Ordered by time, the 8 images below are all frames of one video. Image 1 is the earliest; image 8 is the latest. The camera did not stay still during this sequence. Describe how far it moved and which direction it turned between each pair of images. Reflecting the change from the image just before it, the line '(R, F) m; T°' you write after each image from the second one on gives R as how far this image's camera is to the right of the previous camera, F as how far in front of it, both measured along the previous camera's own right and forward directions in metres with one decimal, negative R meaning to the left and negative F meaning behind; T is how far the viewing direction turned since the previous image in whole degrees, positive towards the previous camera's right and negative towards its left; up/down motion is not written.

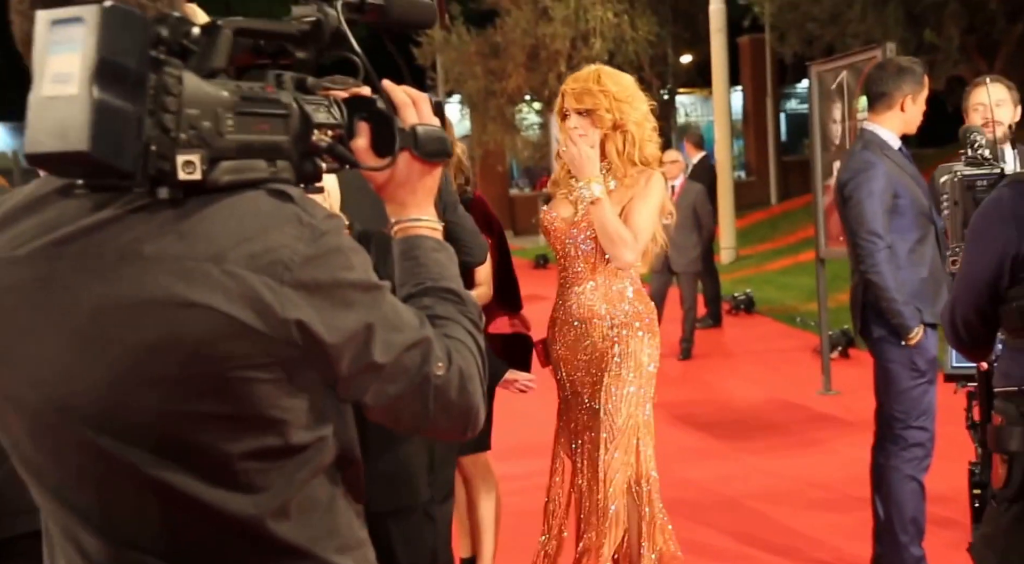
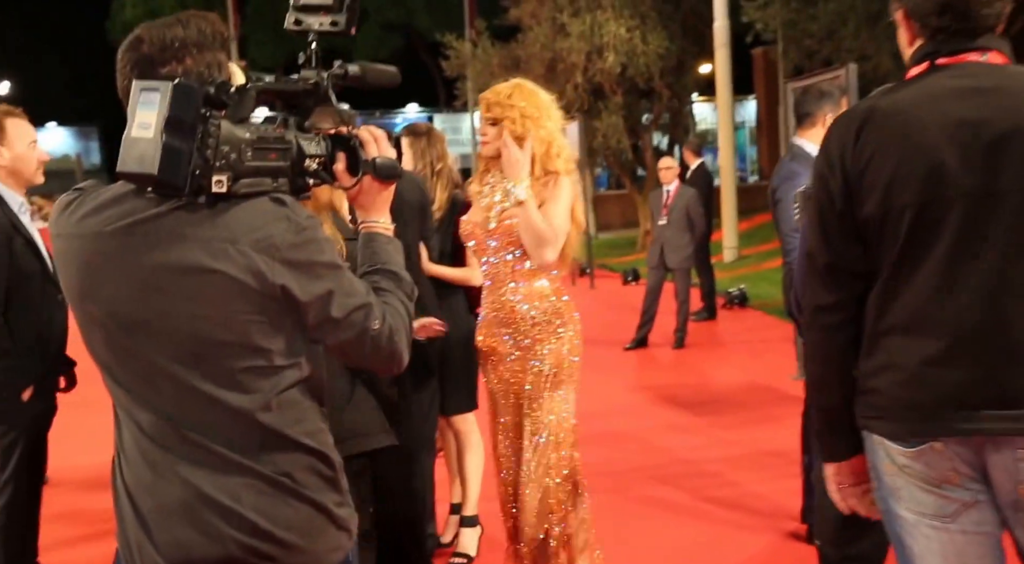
(+0.2, -0.7) m; -2°
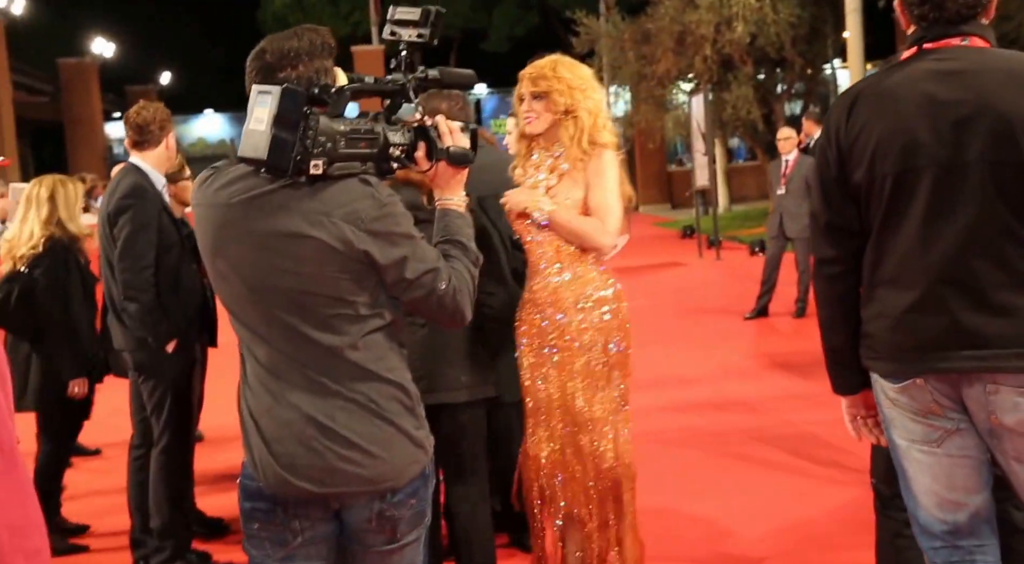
(+0.3, -0.4) m; -8°
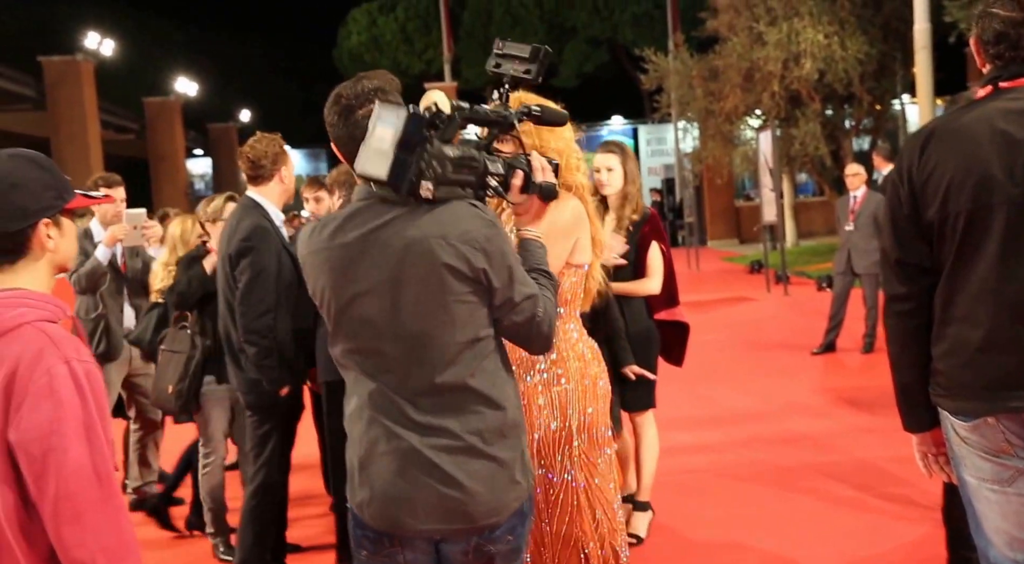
(0.0, -0.1) m; -4°
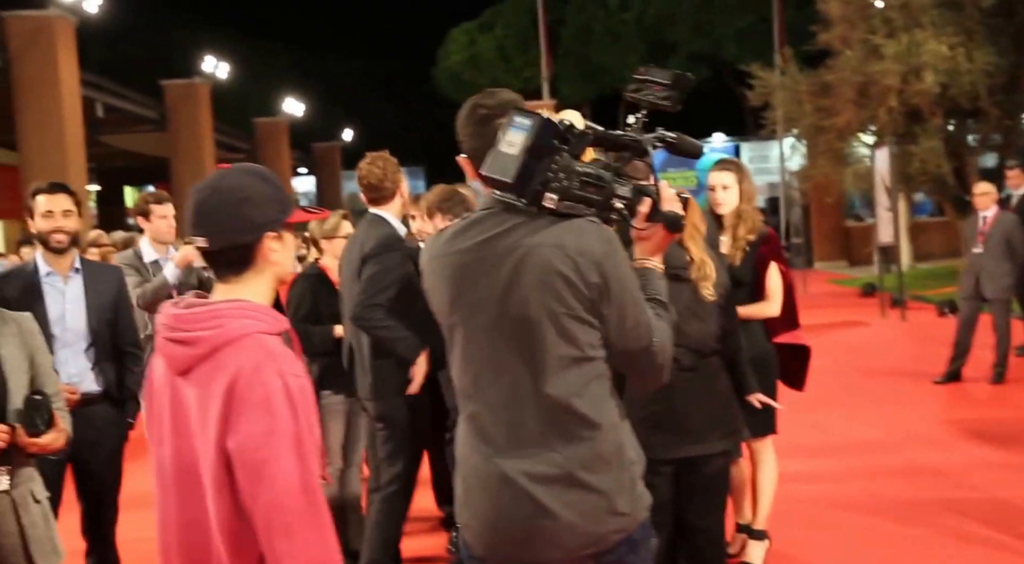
(-0.1, +0.2) m; -5°
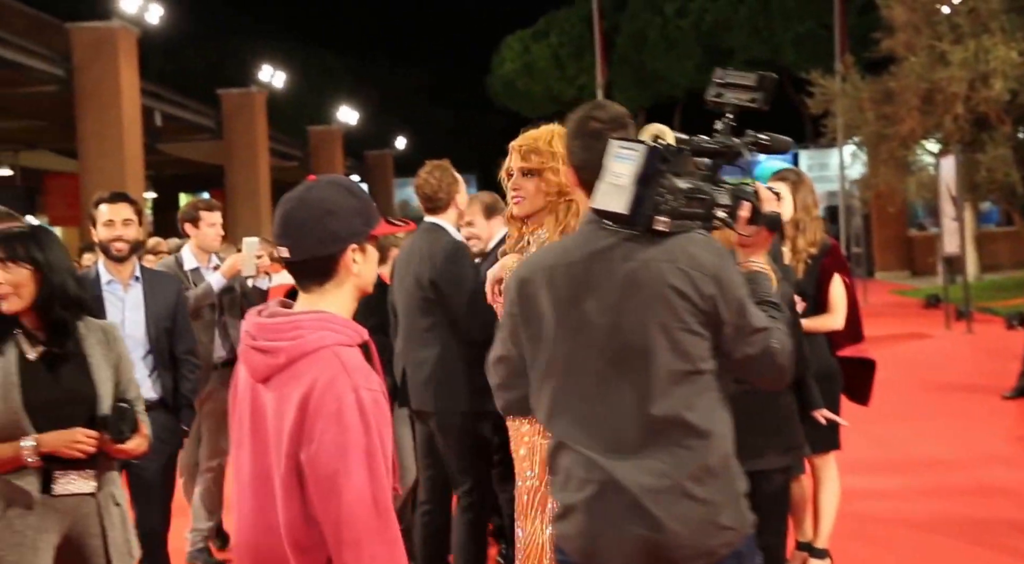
(-0.1, +0.1) m; -3°
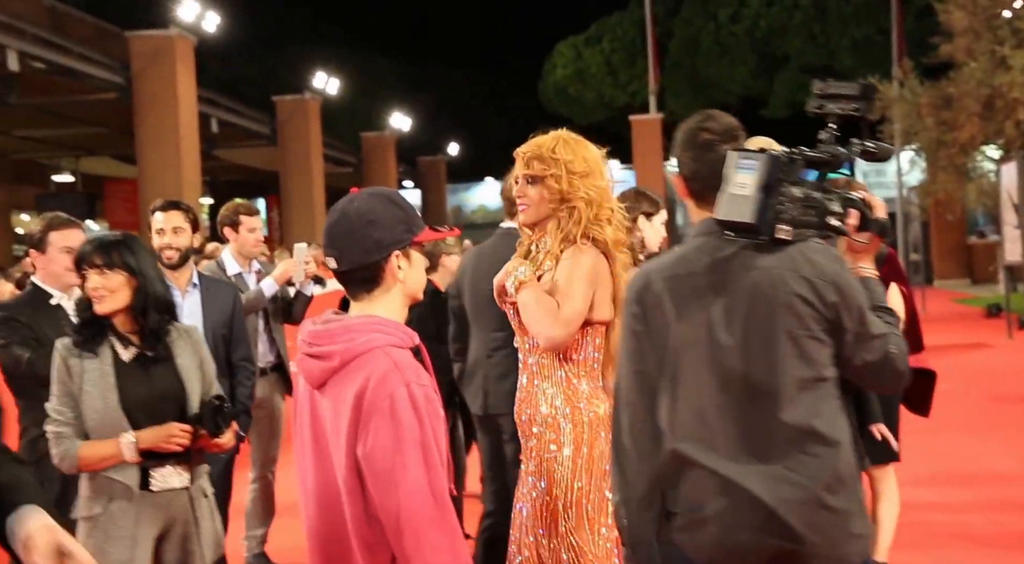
(0.0, 0.0) m; -3°
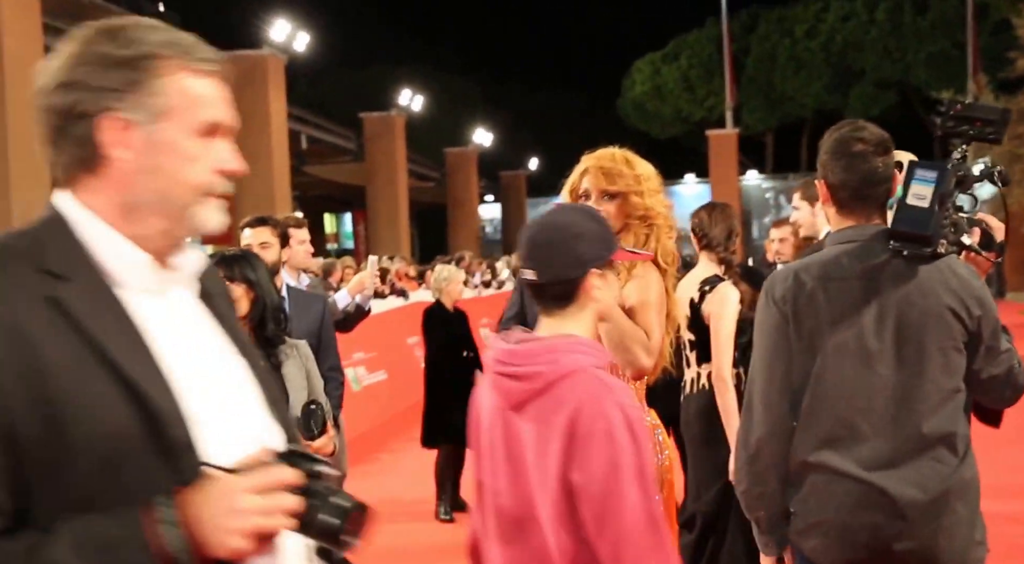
(+0.1, -0.5) m; -5°
